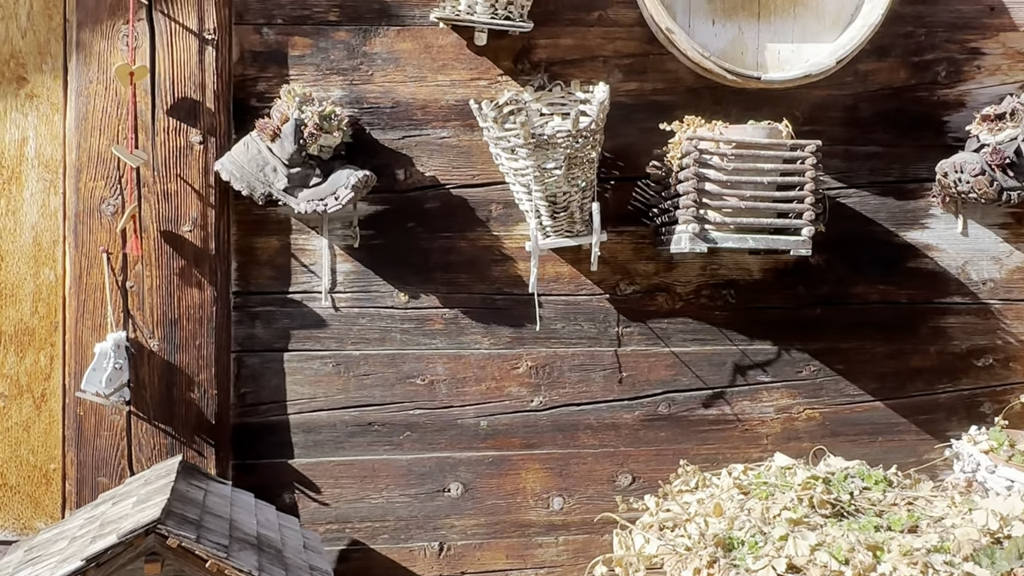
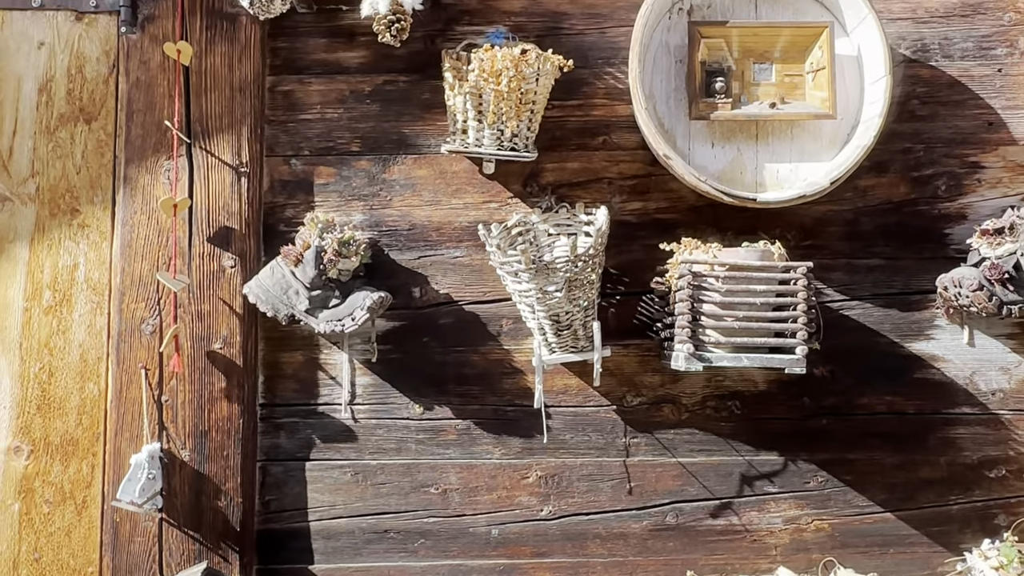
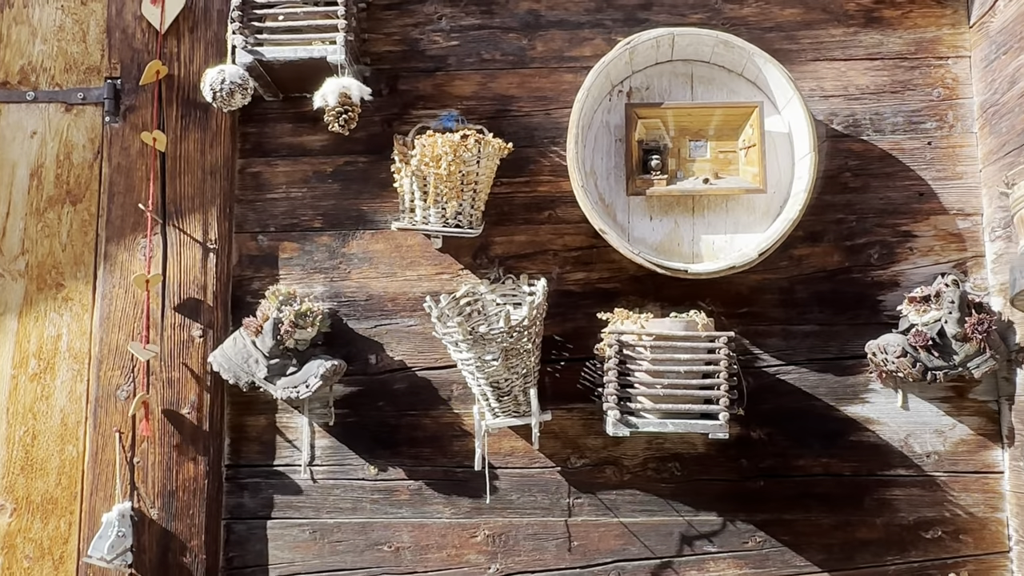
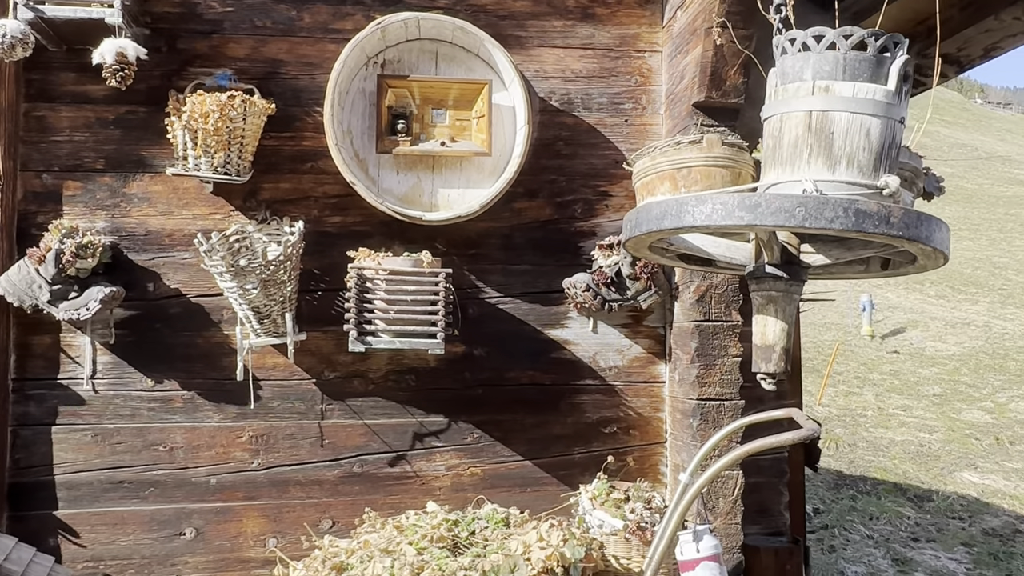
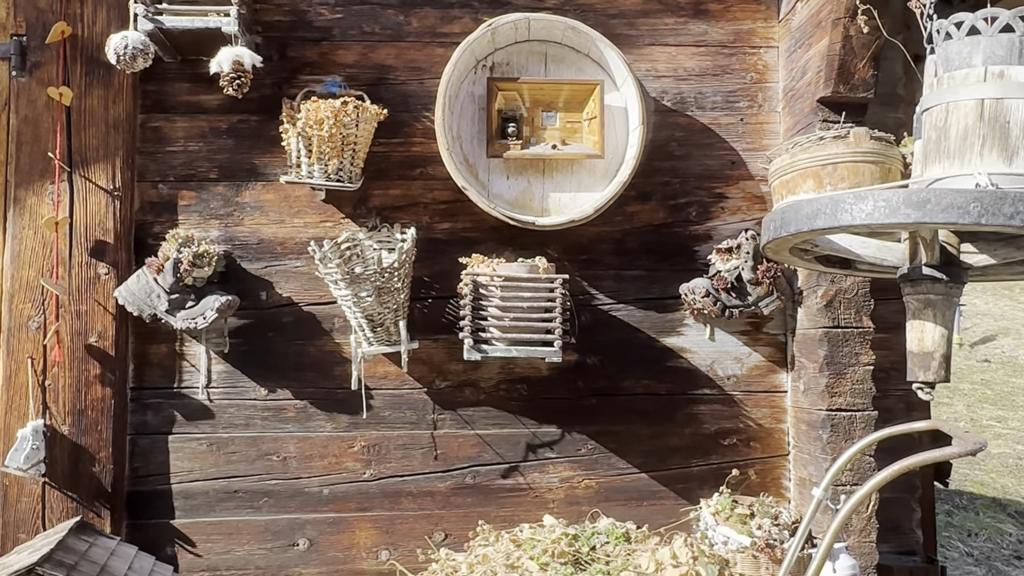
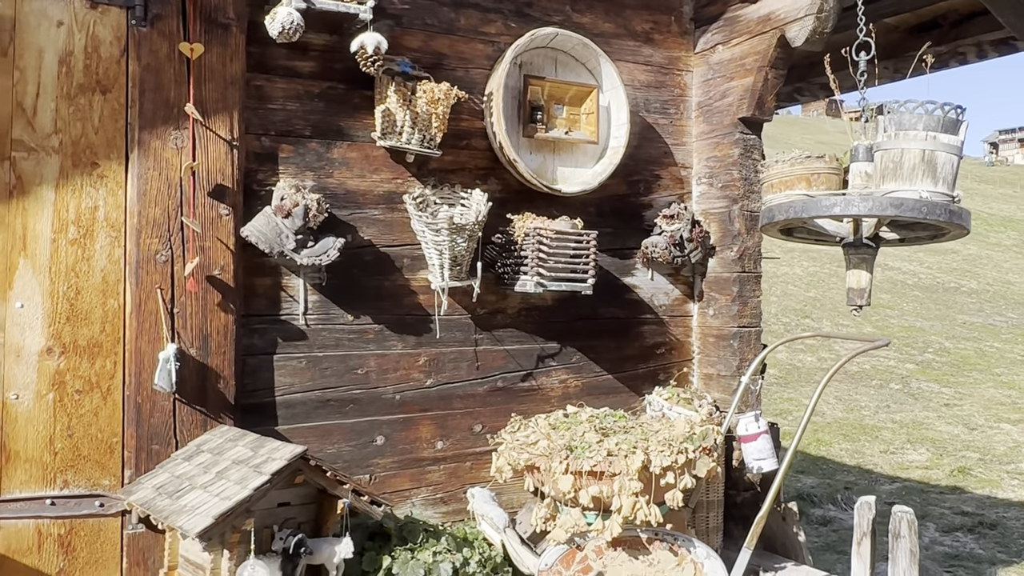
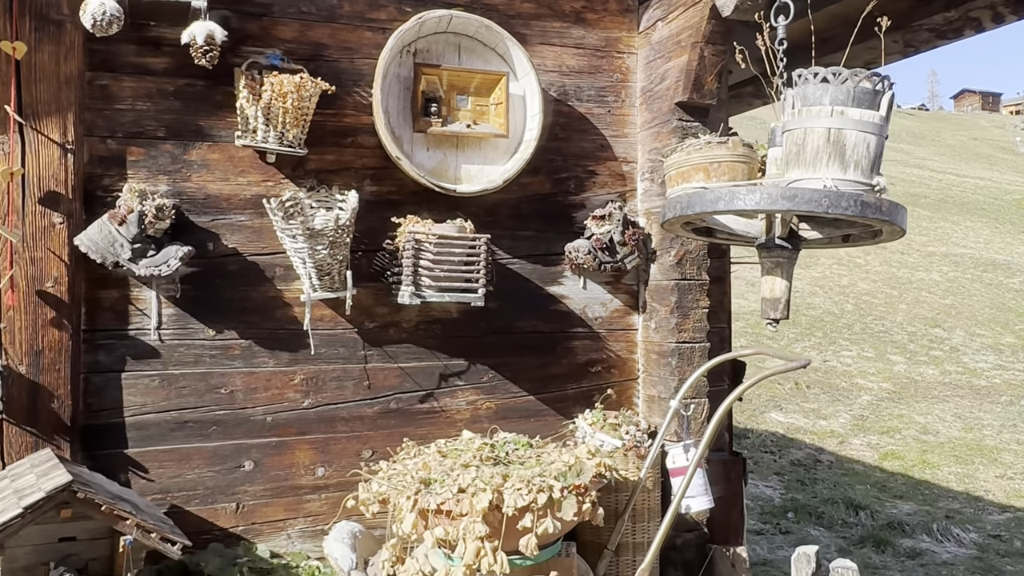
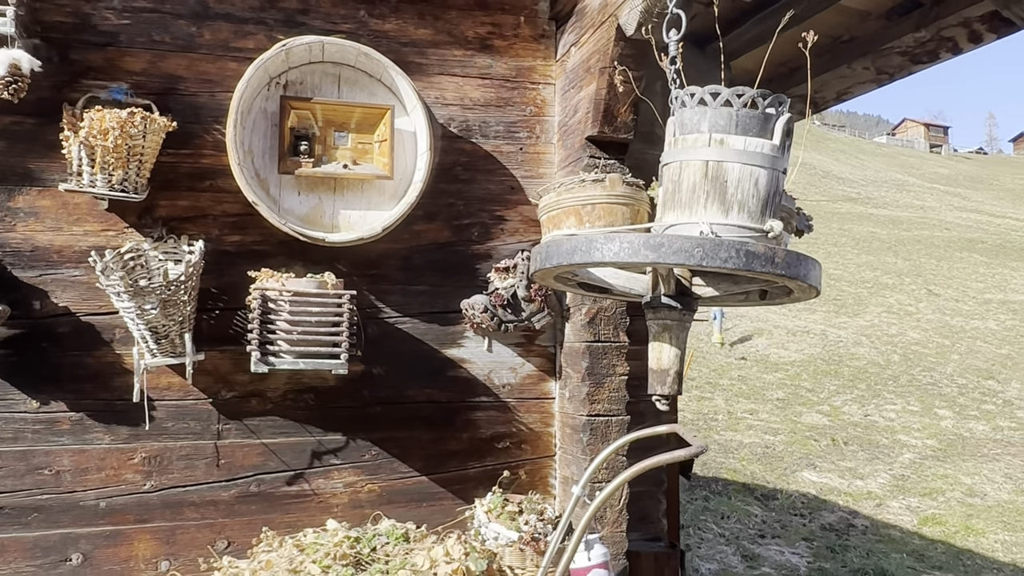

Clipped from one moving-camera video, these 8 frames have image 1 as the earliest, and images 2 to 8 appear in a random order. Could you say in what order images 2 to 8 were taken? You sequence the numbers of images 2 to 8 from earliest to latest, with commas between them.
2, 3, 5, 4, 8, 7, 6
